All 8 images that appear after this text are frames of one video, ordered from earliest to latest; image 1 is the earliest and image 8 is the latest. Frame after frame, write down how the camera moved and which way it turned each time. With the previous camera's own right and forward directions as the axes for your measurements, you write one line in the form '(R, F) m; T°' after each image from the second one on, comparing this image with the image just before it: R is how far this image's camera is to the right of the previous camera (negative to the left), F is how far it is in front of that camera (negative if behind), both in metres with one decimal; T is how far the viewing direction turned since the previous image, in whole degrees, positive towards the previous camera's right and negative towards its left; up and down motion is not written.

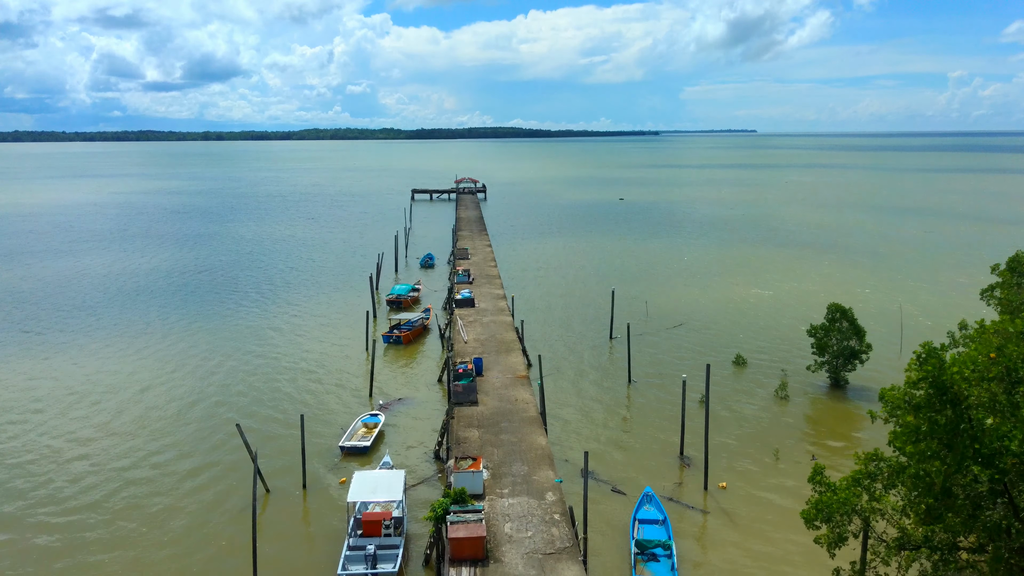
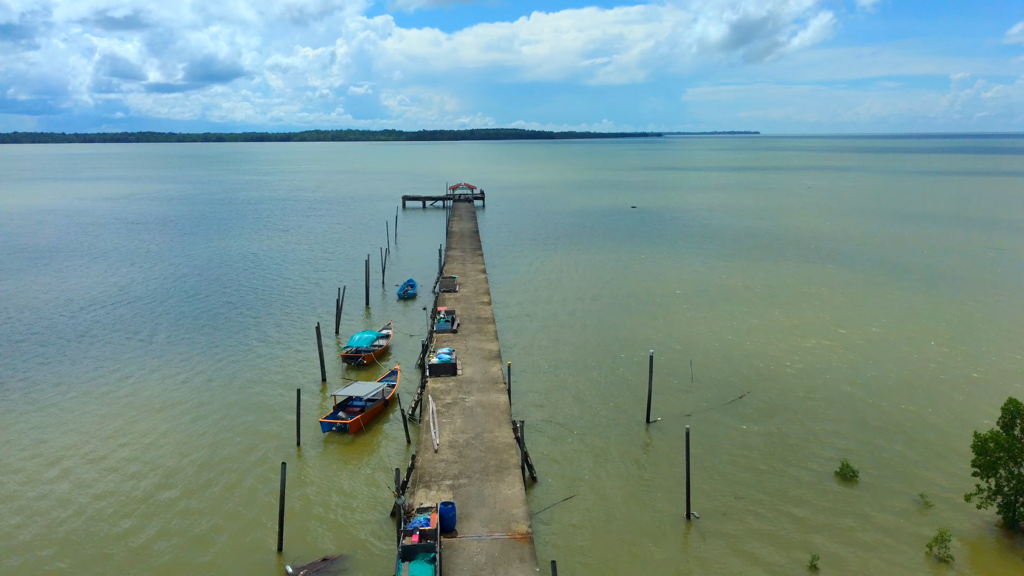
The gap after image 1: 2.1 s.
(+0.1, +8.6) m; 0°
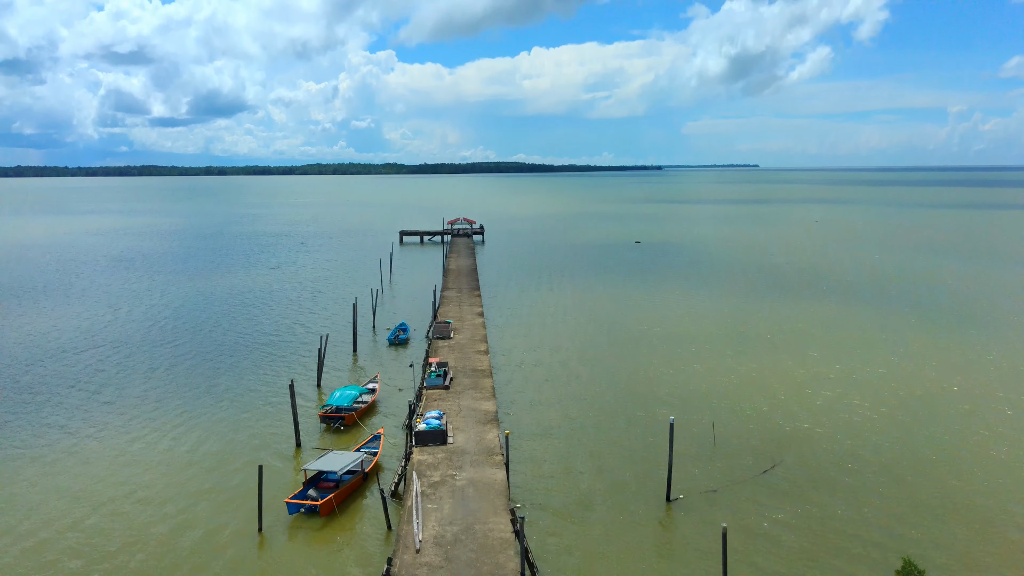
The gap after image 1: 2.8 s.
(+0.1, +2.7) m; 0°
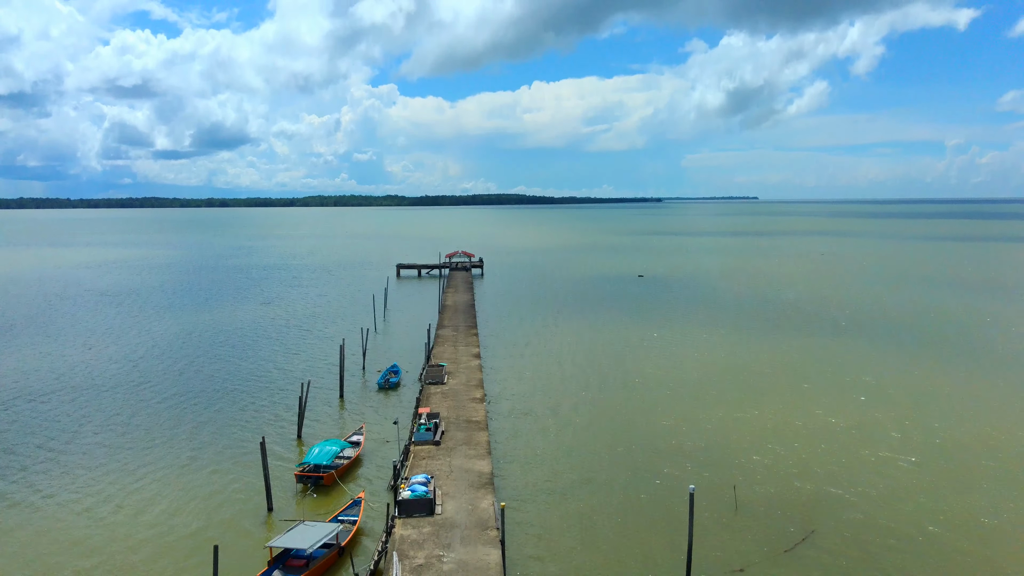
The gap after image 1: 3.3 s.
(+0.1, +2.2) m; 0°
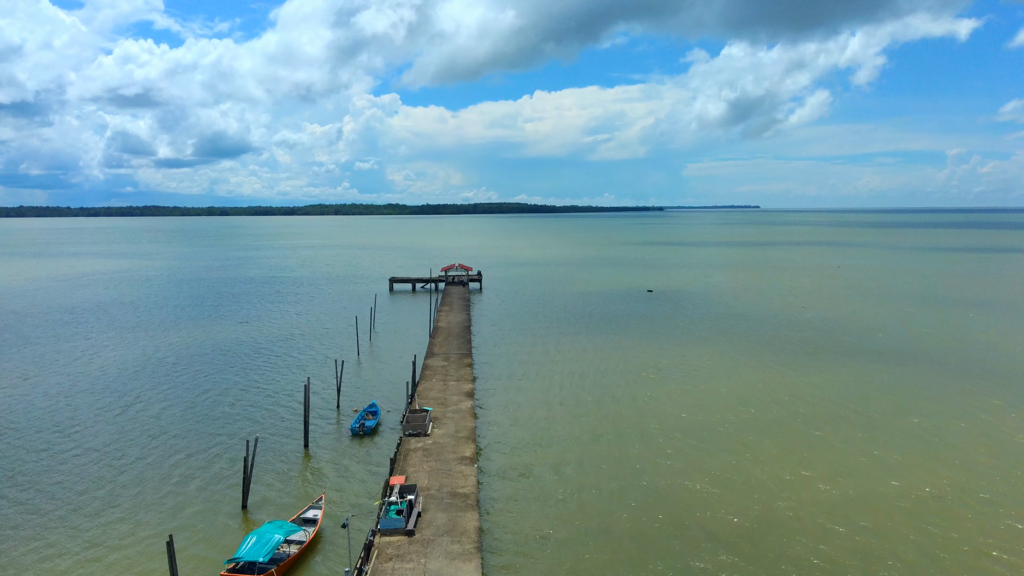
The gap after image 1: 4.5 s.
(+0.1, +5.2) m; 0°
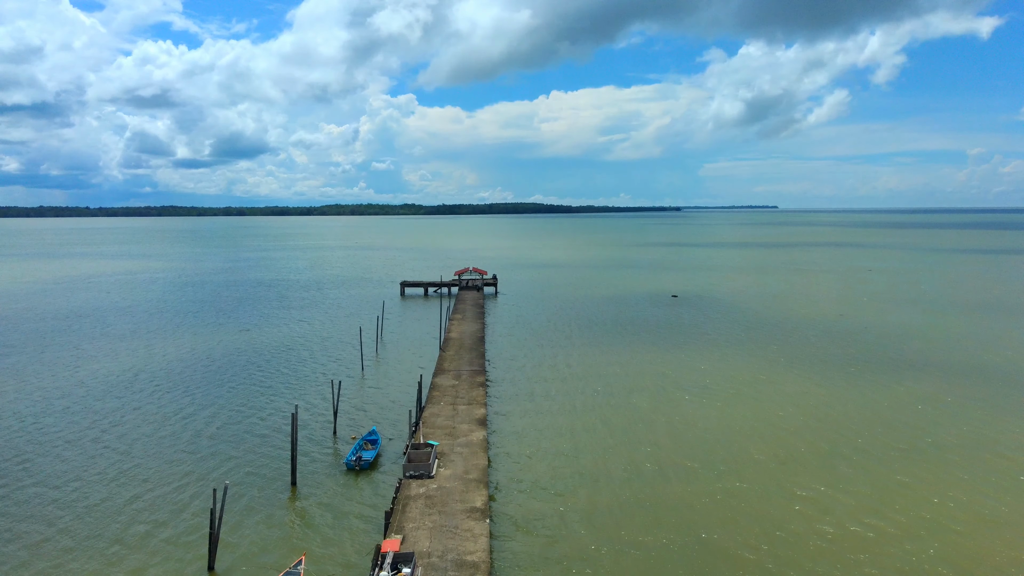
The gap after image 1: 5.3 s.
(-0.1, +3.5) m; -1°
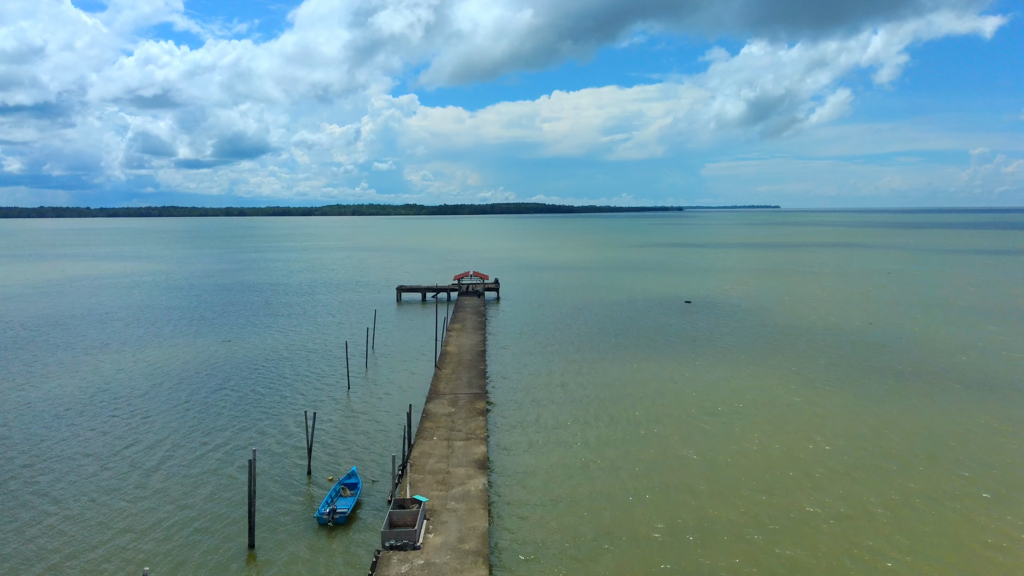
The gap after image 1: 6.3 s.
(-0.1, +4.1) m; 0°
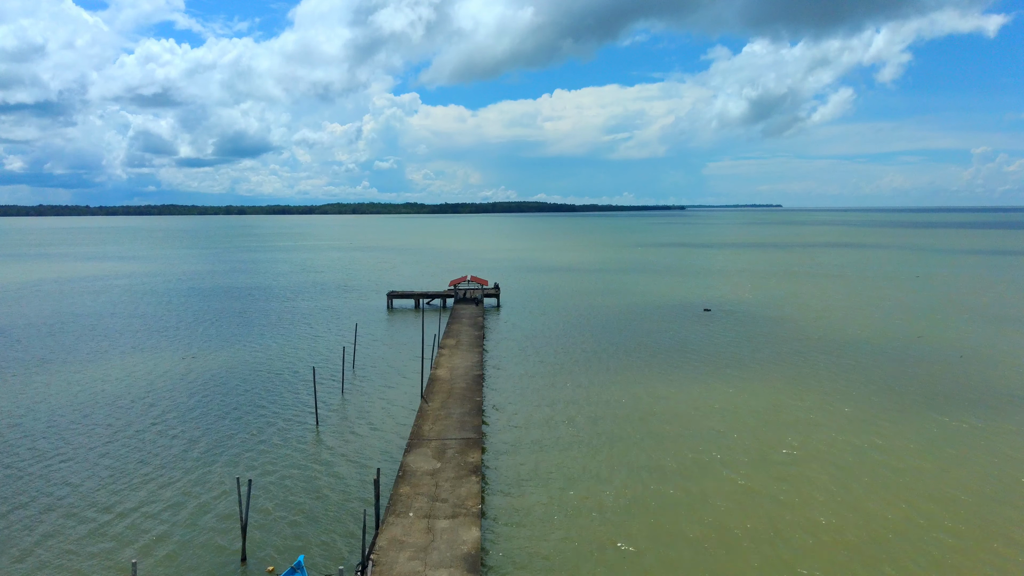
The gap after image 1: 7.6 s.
(0.0, +6.0) m; 0°
